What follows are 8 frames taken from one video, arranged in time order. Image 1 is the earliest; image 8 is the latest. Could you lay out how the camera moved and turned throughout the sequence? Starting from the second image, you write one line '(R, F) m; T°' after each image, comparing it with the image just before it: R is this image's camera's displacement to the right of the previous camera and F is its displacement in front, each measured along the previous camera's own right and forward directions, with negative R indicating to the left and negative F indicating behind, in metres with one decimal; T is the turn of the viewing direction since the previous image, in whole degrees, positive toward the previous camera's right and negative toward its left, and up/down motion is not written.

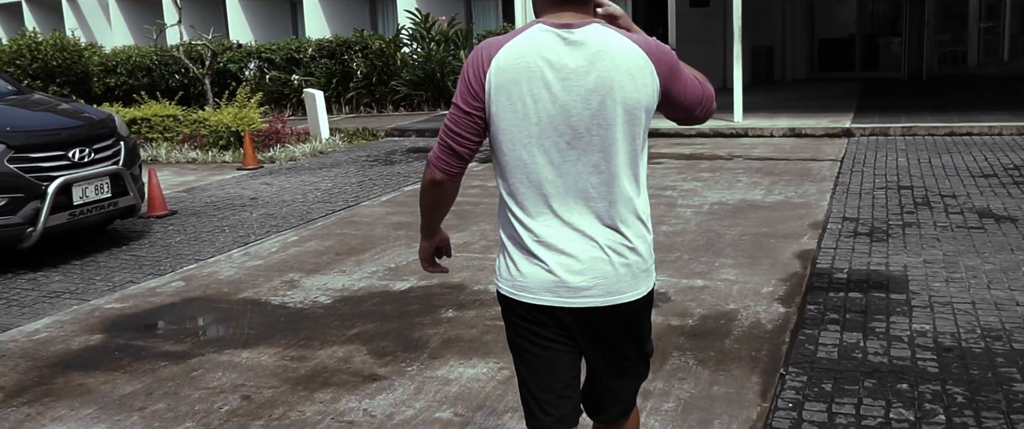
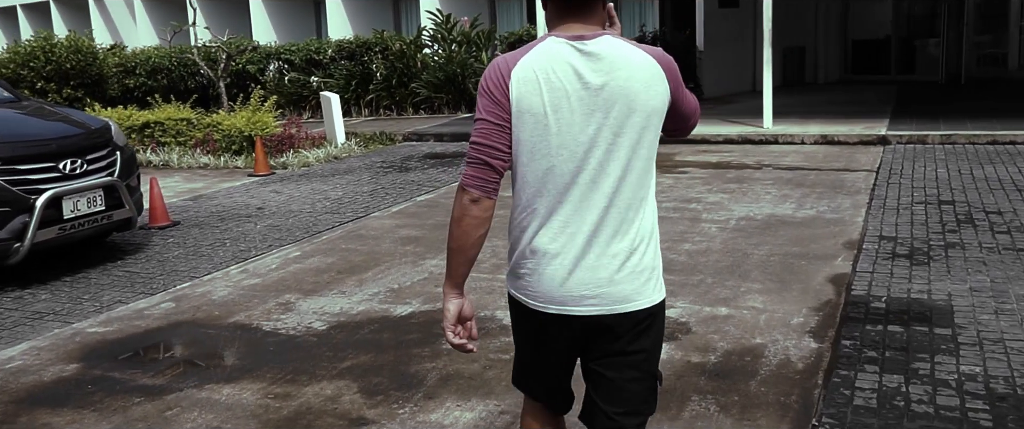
(+0.1, +0.4) m; -2°
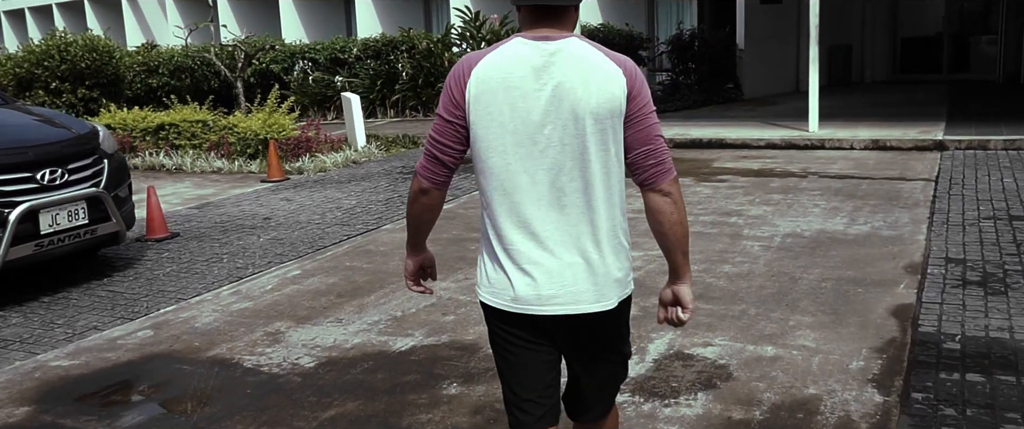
(+0.1, +0.7) m; -2°
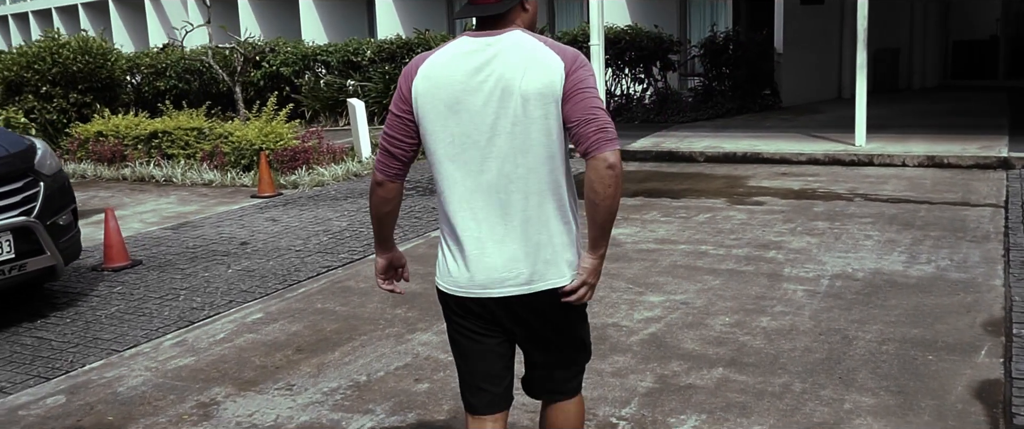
(+0.2, +1.0) m; -2°
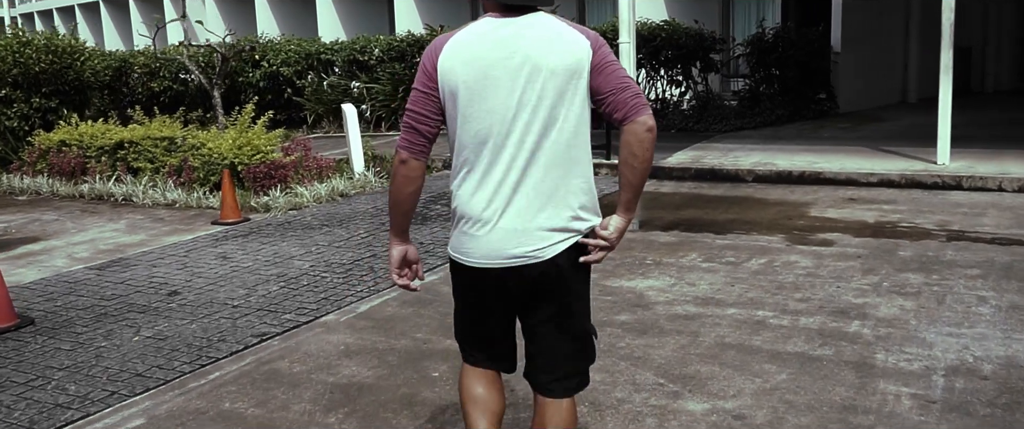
(+0.2, +1.6) m; -2°
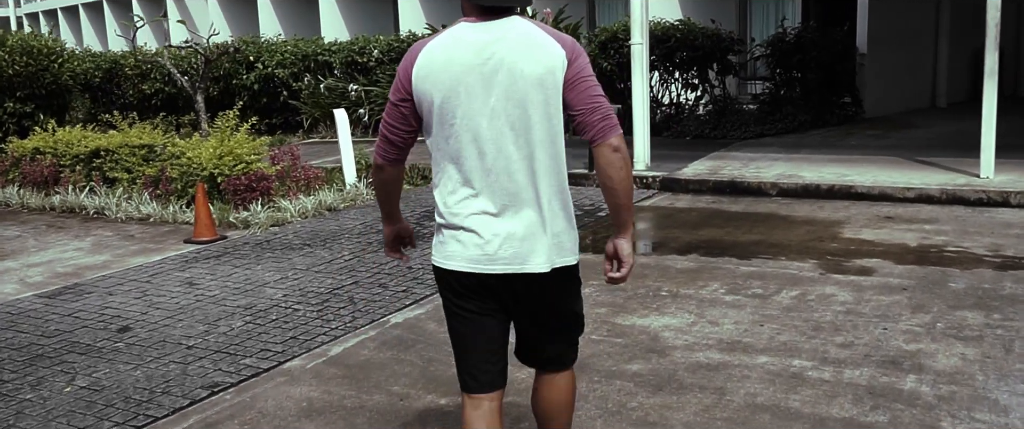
(+0.1, +0.7) m; -1°
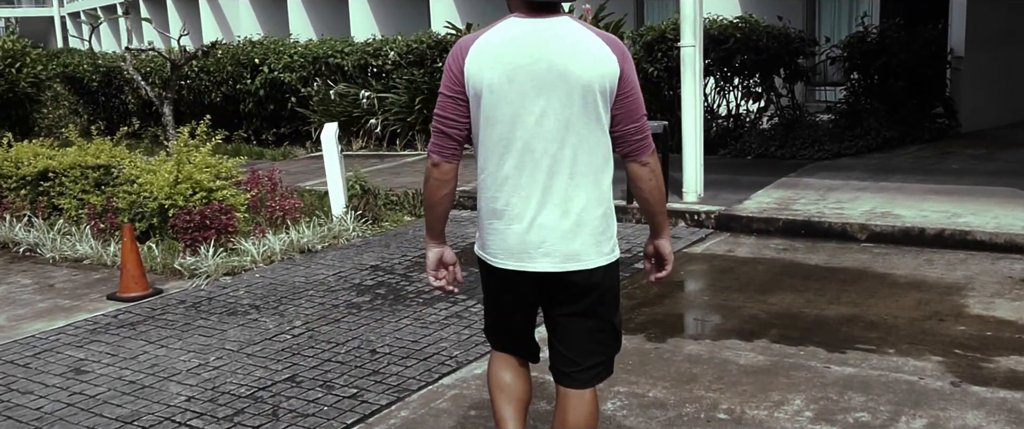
(+0.2, +1.7) m; -3°
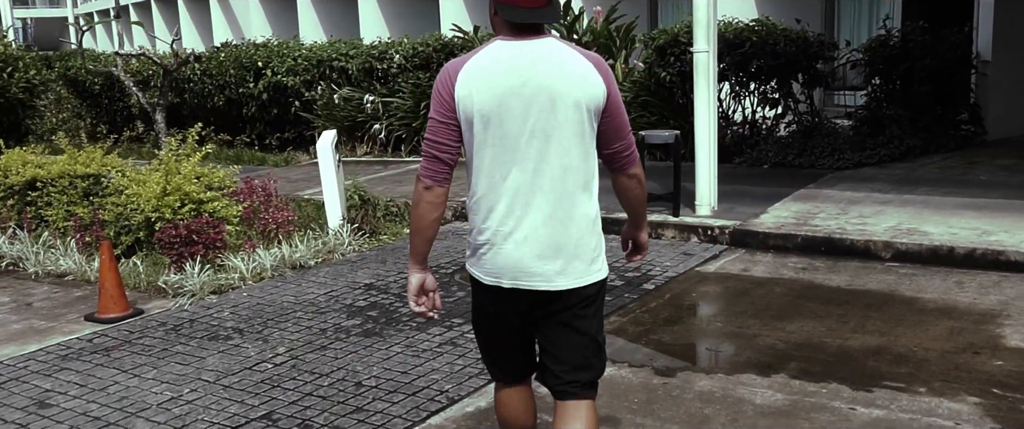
(+0.1, +0.4) m; -1°
